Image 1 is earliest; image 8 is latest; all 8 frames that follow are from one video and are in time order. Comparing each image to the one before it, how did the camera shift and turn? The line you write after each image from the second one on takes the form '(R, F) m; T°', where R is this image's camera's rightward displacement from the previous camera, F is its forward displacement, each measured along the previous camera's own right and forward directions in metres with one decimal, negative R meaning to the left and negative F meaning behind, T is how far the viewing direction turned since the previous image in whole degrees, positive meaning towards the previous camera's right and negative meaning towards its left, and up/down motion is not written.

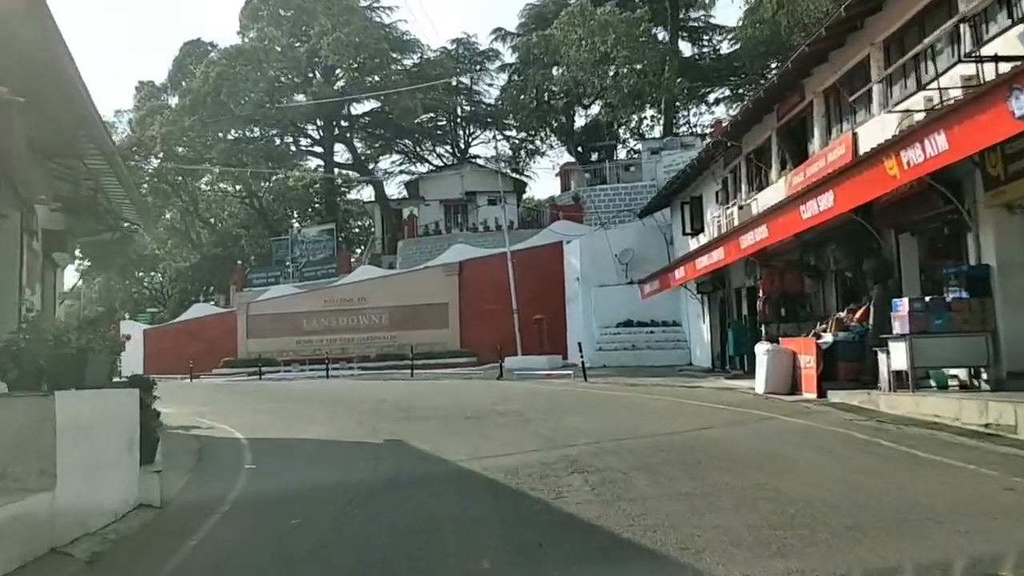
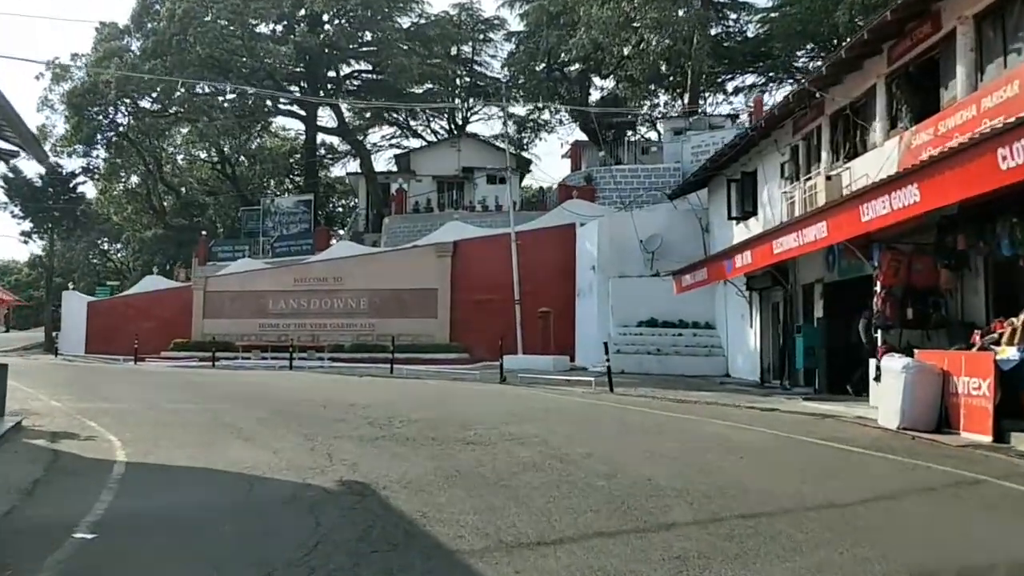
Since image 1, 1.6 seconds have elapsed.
(-0.6, +6.4) m; +1°
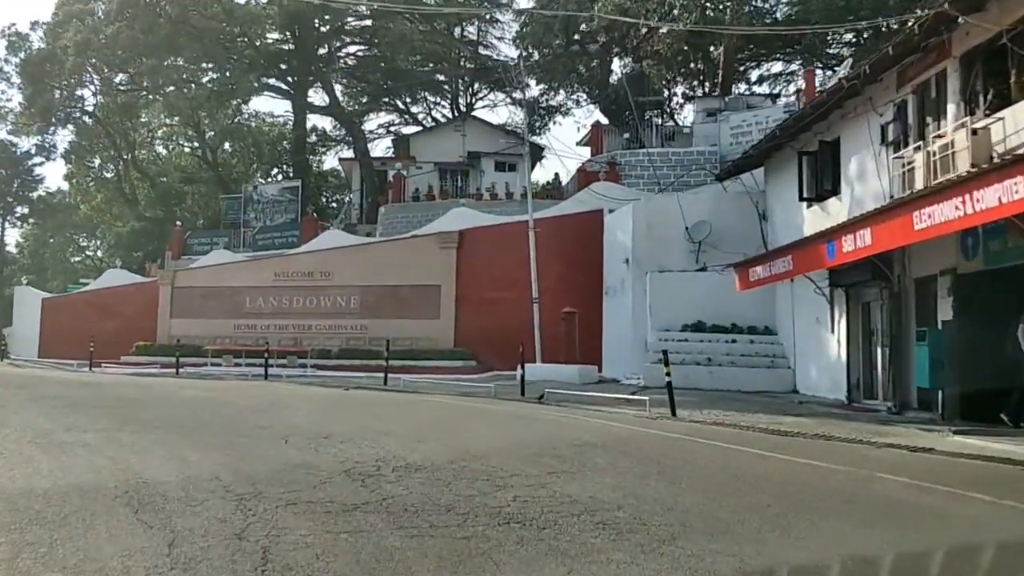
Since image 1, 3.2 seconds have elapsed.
(-0.6, +5.5) m; 0°
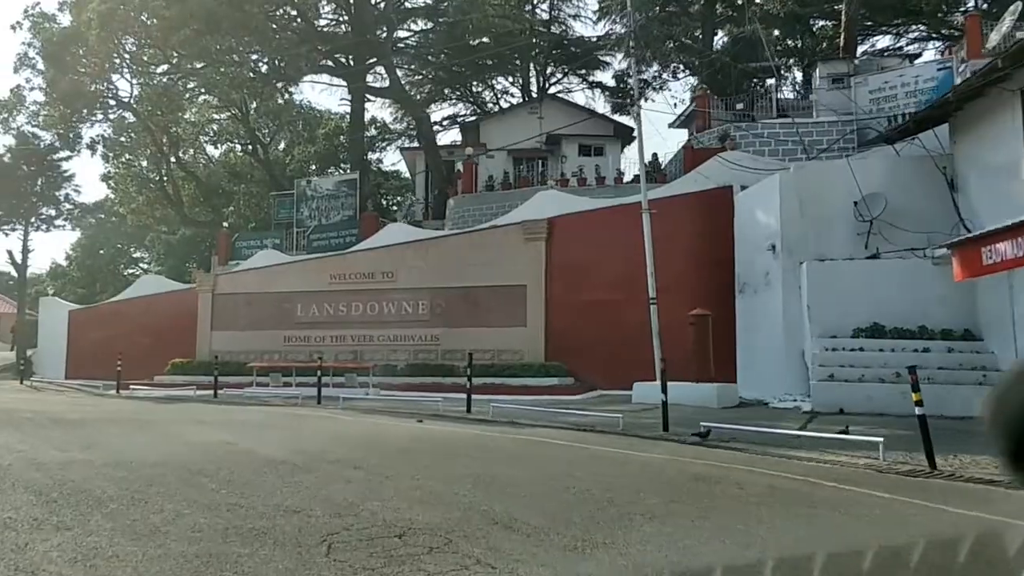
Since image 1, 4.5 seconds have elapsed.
(-1.2, +6.0) m; -3°
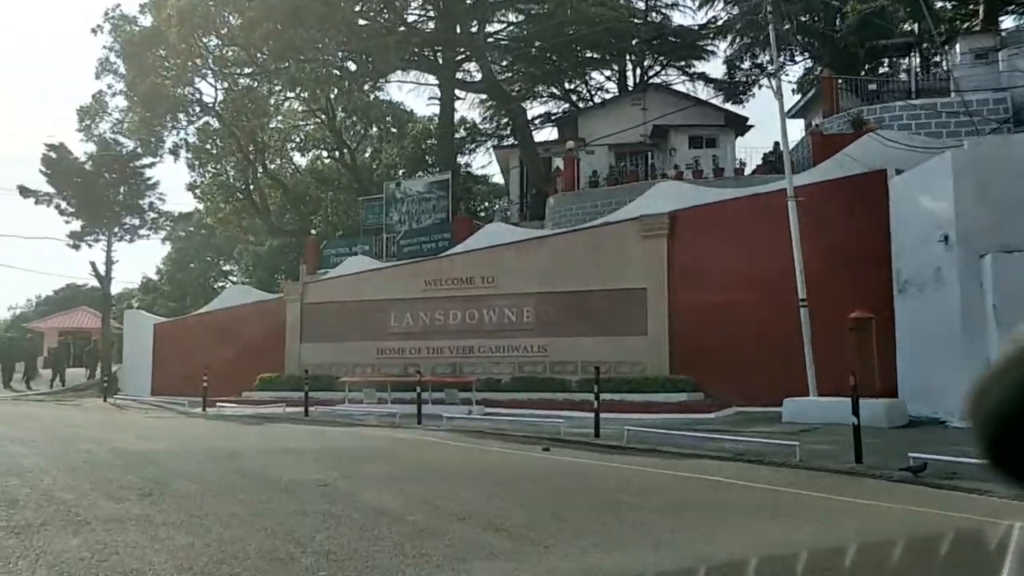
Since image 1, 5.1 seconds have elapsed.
(-0.8, +2.7) m; -5°
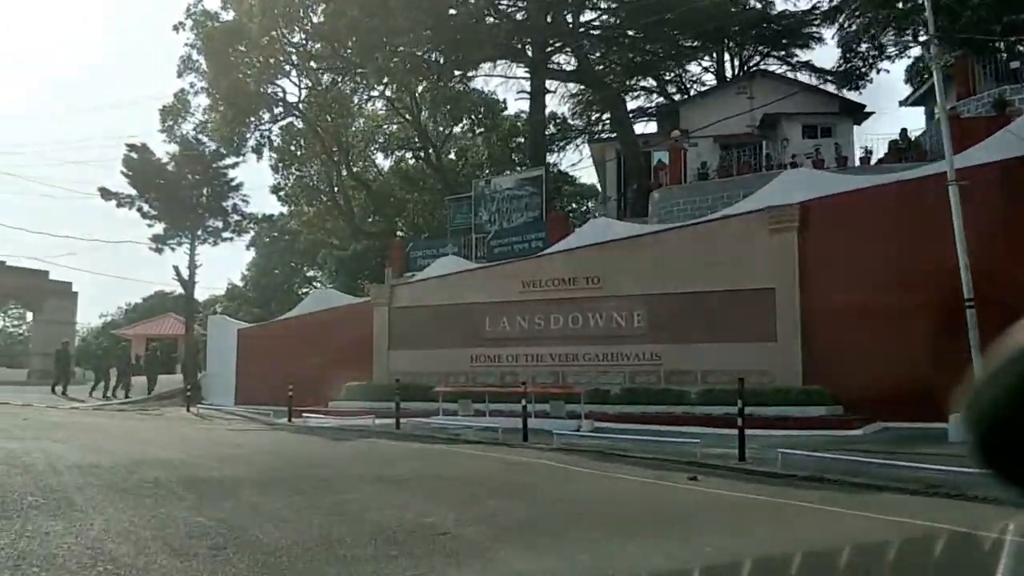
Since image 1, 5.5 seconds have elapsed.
(-0.7, +2.1) m; -4°
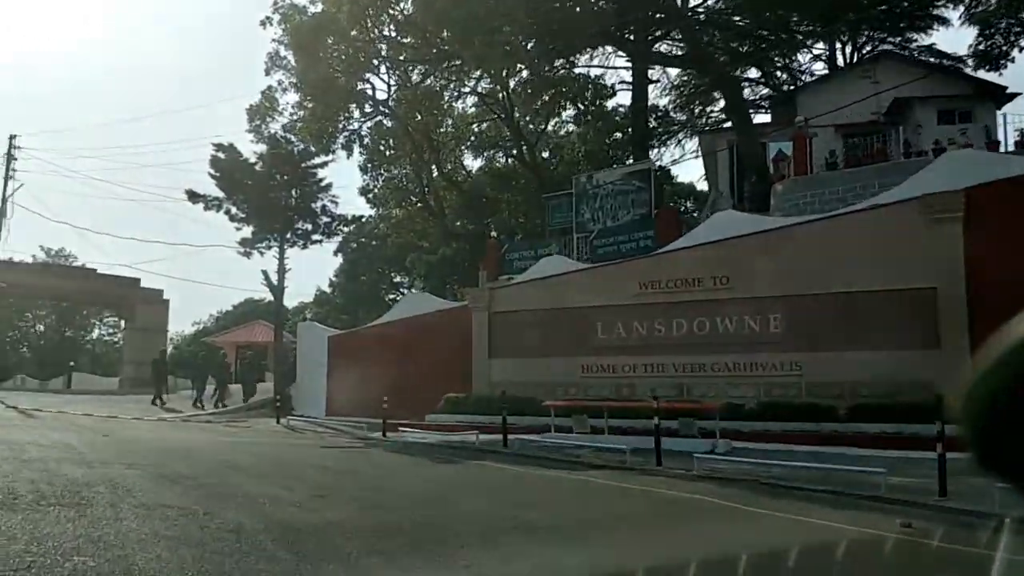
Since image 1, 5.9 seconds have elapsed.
(-0.7, +2.2) m; -5°
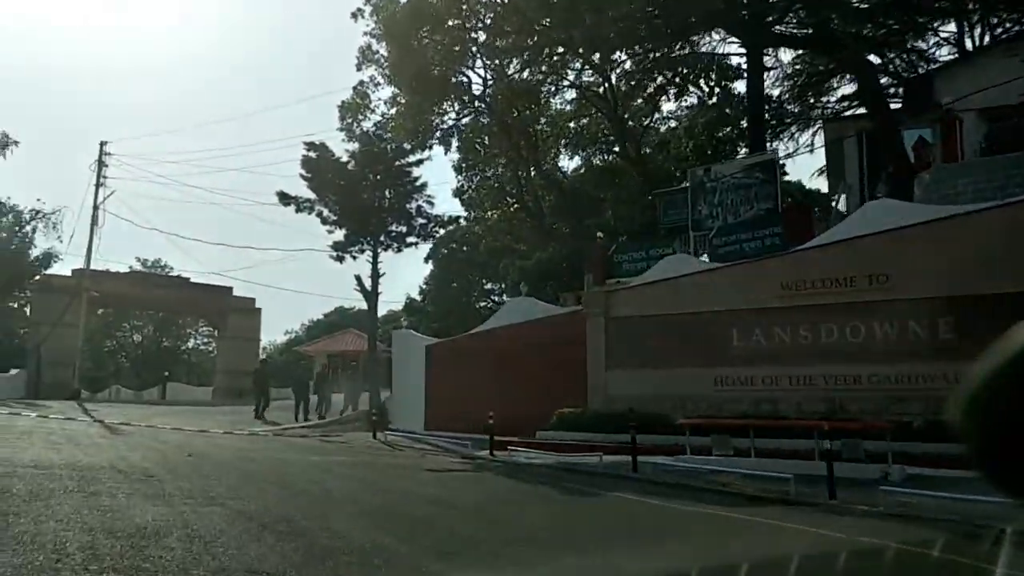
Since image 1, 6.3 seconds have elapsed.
(-0.7, +2.2) m; -5°
